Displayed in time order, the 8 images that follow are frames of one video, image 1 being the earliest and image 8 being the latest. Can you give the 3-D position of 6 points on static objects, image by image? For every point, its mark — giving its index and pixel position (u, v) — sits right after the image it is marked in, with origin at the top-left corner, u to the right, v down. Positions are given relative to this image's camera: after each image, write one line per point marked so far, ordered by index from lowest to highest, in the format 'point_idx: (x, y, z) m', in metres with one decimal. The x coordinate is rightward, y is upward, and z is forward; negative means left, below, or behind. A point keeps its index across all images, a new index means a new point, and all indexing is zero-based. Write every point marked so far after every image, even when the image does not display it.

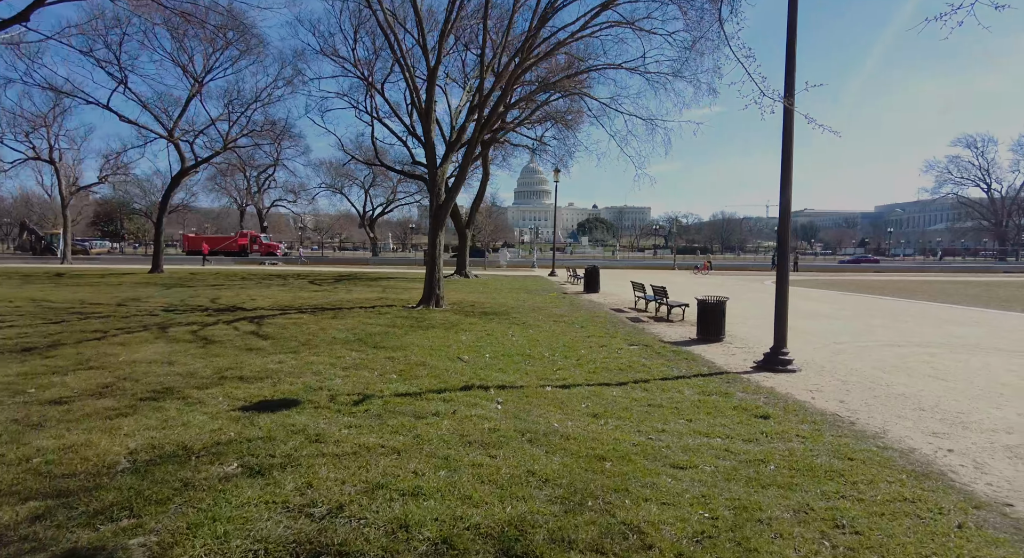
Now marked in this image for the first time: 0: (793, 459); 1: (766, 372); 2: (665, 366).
0: (+2.2, -1.4, +5.1) m
1: (+3.6, -1.3, +9.2) m
2: (+2.2, -1.3, +9.4) m
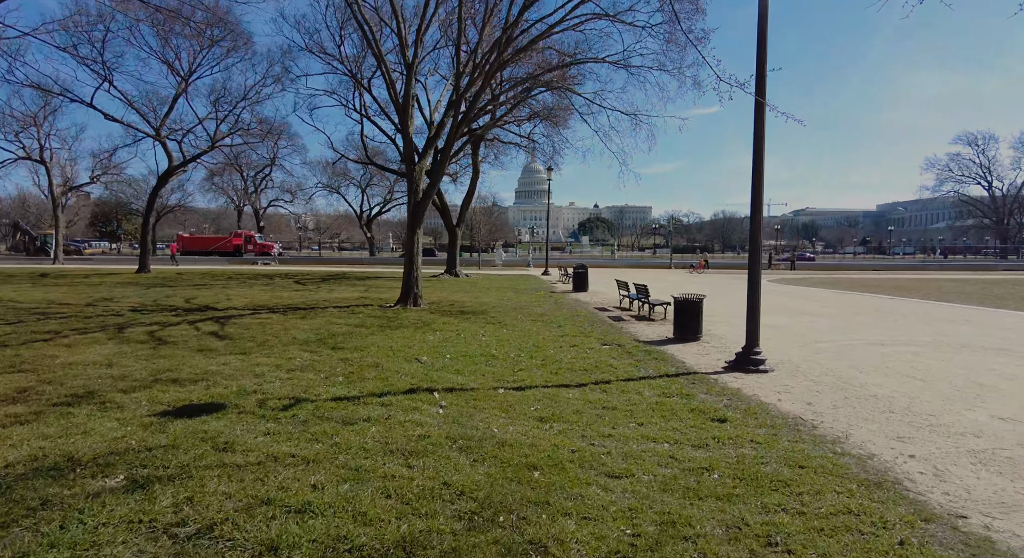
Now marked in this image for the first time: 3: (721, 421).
0: (+1.7, -1.4, +4.8) m
1: (+3.0, -1.3, +8.9) m
2: (+1.7, -1.2, +9.1) m
3: (+2.0, -1.3, +6.1) m
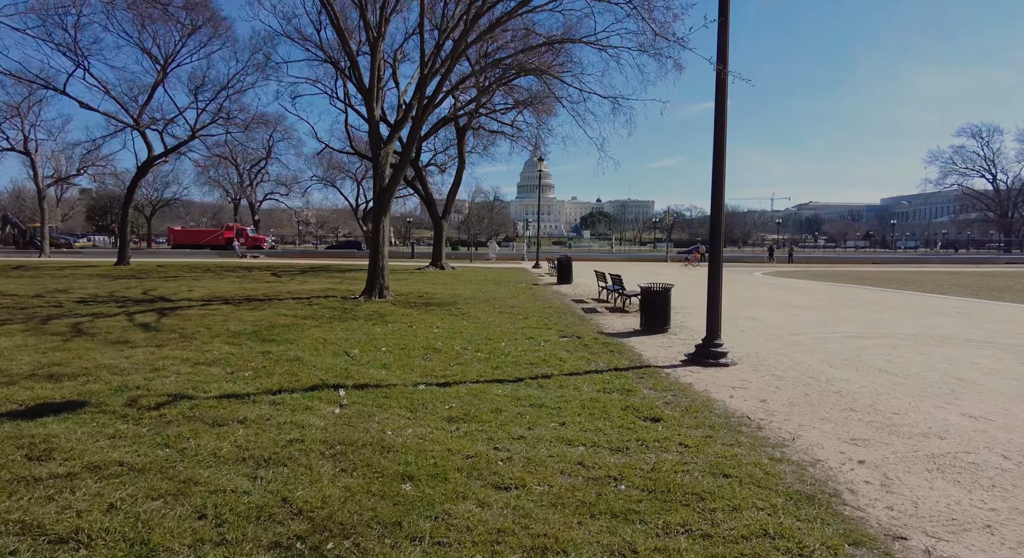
0: (+0.9, -1.3, +4.1) m
1: (+2.3, -1.1, +8.2) m
2: (+0.9, -1.1, +8.4) m
3: (+1.2, -1.2, +5.4) m
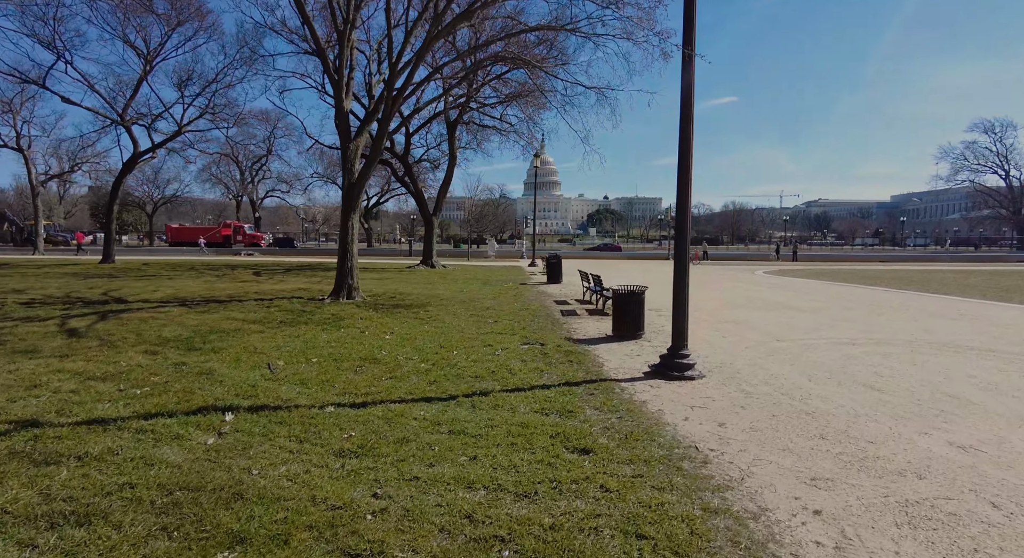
0: (+0.2, -1.3, +3.4) m
1: (+1.6, -1.2, +7.4) m
2: (+0.3, -1.1, +7.6) m
3: (+0.5, -1.3, +4.6) m
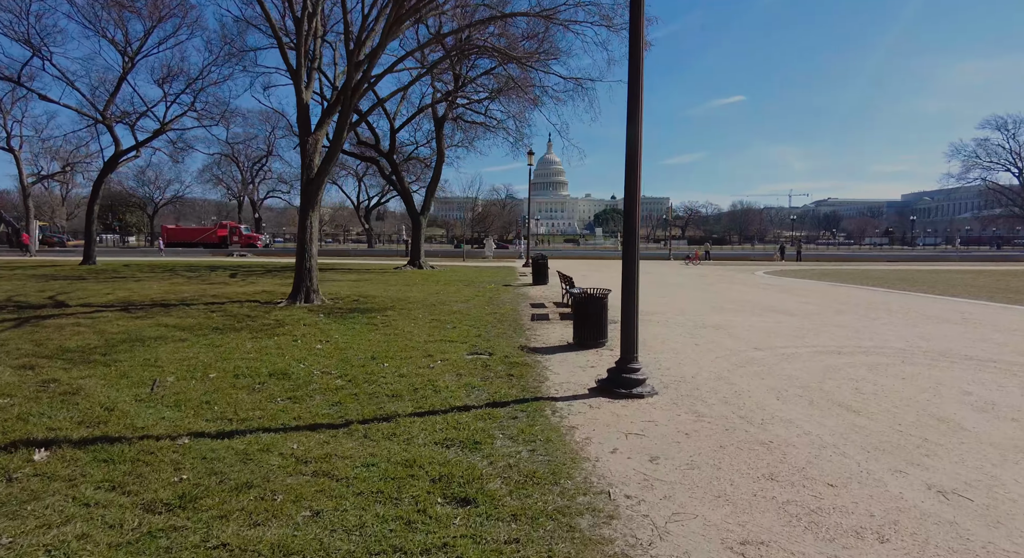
0: (-0.6, -1.4, +2.4) m
1: (+0.9, -1.2, +6.4) m
2: (-0.5, -1.1, +6.7) m
3: (-0.3, -1.3, +3.7) m
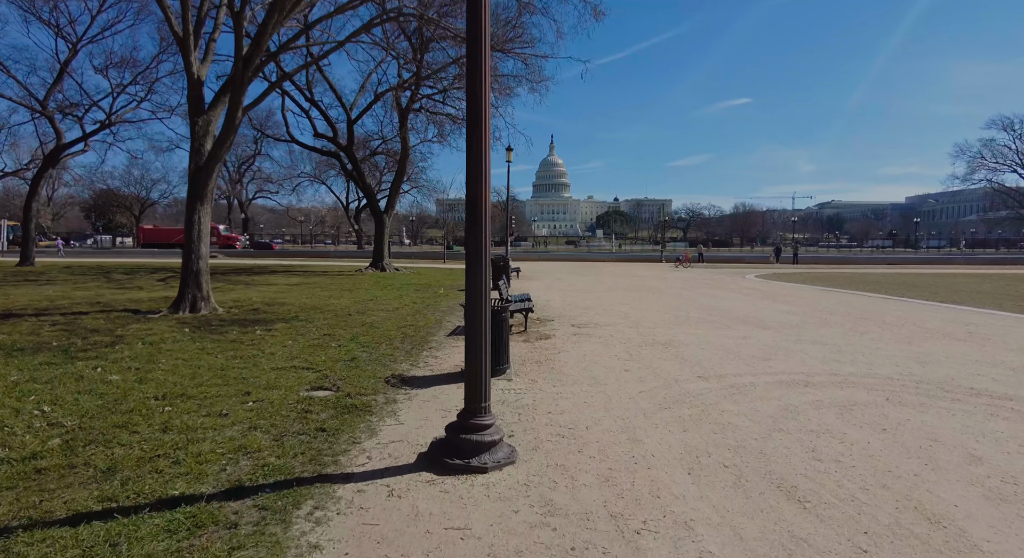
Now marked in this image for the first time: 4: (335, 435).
0: (-2.1, -1.4, +0.3) m
1: (-0.6, -1.3, +4.3) m
2: (-2.0, -1.2, +4.5) m
3: (-1.8, -1.4, +1.5) m
4: (-1.4, -1.2, +5.0) m
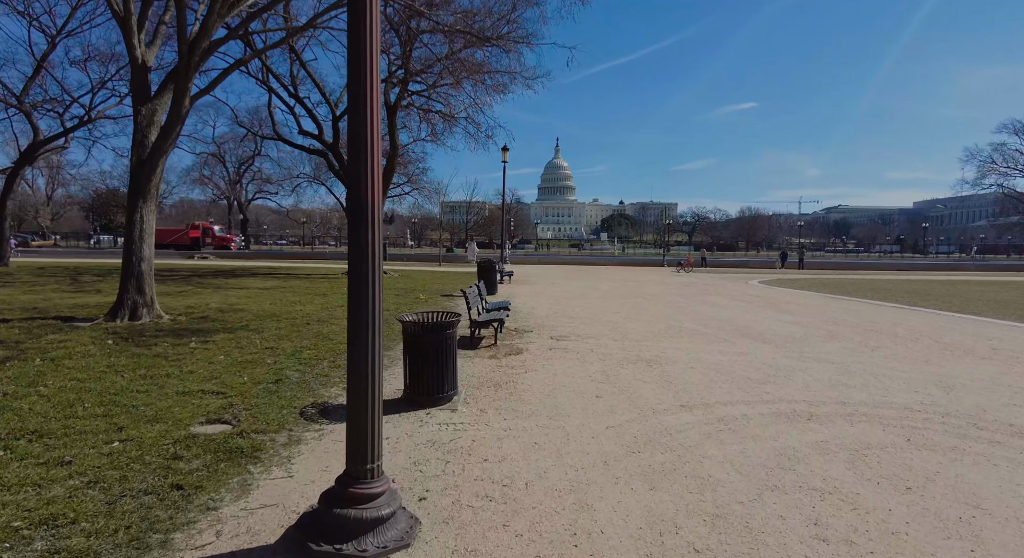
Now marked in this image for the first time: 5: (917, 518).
0: (-2.7, -1.5, -0.9) m
1: (-1.2, -1.4, +3.1) m
2: (-2.5, -1.3, +3.3) m
3: (-2.4, -1.4, +0.3) m
4: (-1.9, -1.3, +3.8) m
5: (+2.5, -1.4, +3.9) m
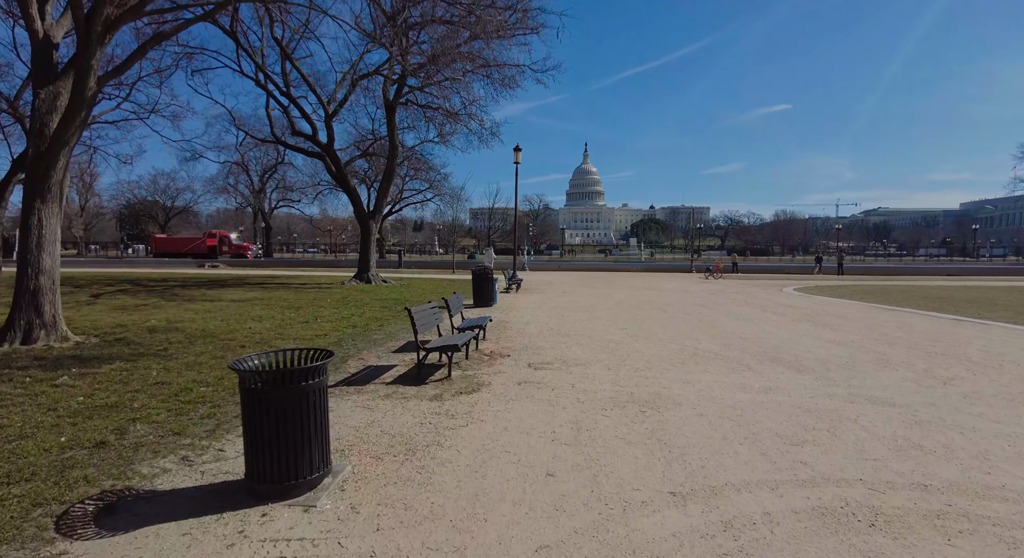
0: (-3.7, -1.6, -2.9) m
1: (-2.0, -1.5, +1.0) m
2: (-3.3, -1.4, +1.3) m
3: (-3.3, -1.5, -1.7) m
4: (-2.7, -1.4, +1.8) m
5: (+1.7, -1.5, +1.7) m
